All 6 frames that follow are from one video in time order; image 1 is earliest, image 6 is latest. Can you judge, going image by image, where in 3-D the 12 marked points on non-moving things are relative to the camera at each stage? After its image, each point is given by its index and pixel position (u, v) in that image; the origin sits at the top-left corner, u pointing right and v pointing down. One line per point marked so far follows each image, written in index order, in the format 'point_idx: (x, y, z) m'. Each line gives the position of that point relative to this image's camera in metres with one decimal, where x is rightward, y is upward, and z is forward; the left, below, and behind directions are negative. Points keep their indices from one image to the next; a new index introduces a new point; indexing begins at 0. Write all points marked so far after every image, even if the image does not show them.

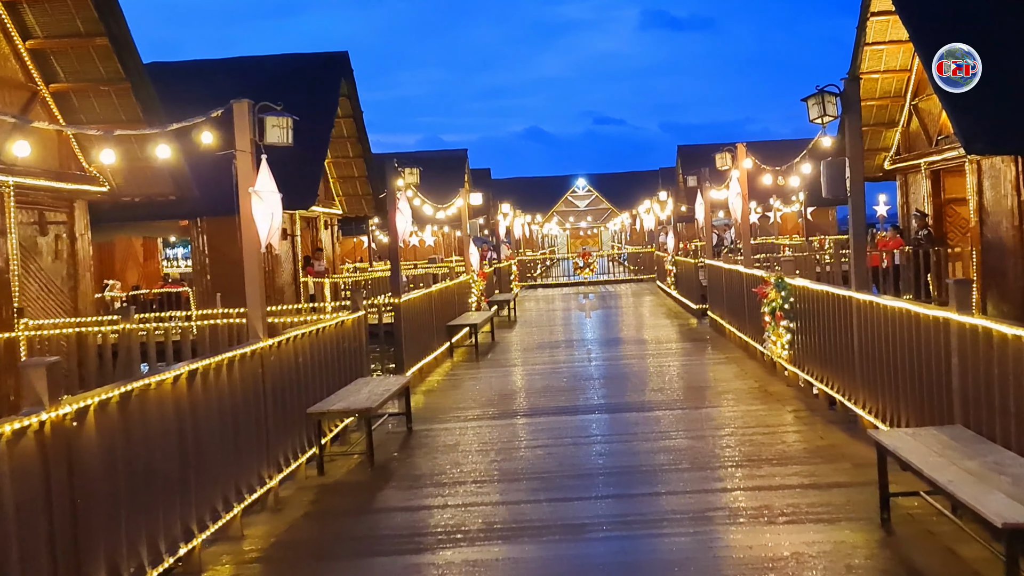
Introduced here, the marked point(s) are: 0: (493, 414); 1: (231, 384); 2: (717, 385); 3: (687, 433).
0: (-0.2, -1.1, +8.4) m
1: (-1.5, -0.5, +5.2) m
2: (+2.0, -0.9, +9.1) m
3: (+1.3, -1.1, +7.0) m
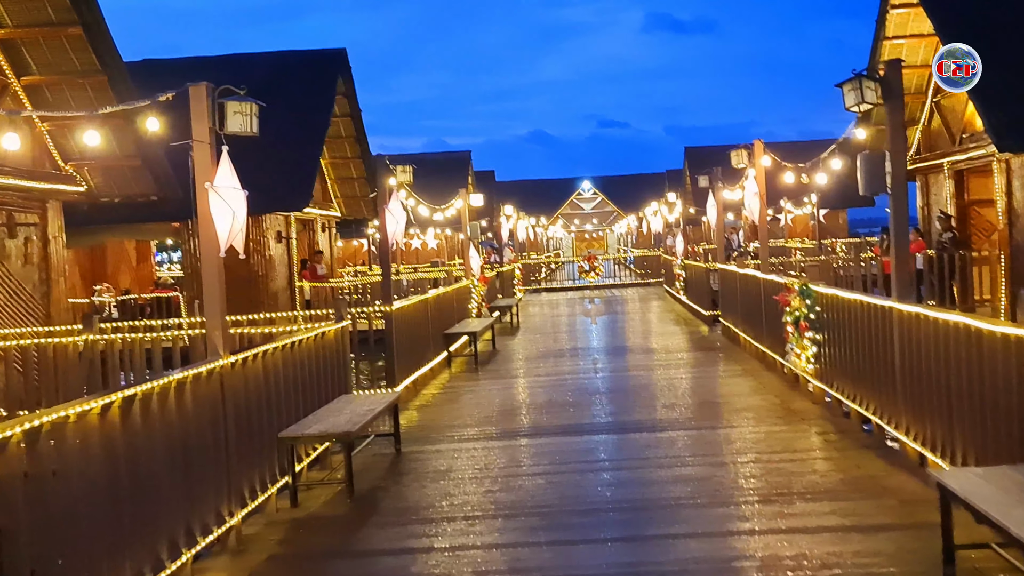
0: (-0.2, -1.2, +7.6) m
1: (-1.6, -0.6, +4.5) m
2: (+2.0, -1.0, +8.4) m
3: (+1.3, -1.1, +6.3) m
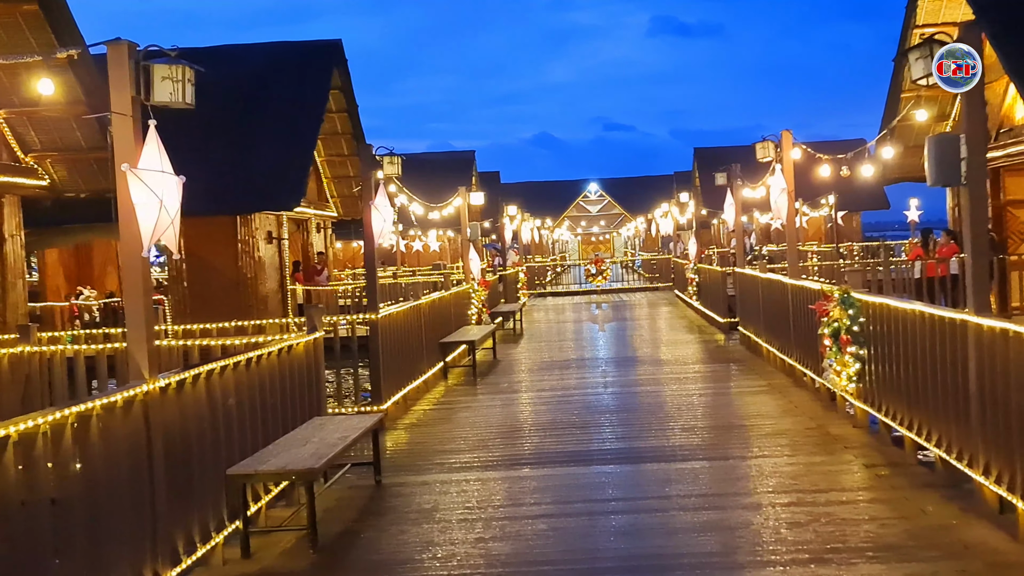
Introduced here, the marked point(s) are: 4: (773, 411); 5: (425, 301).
0: (-0.2, -1.2, +6.7) m
1: (-1.6, -0.6, +3.5) m
2: (+2.0, -1.1, +7.4) m
3: (+1.3, -1.2, +5.3) m
4: (+2.2, -1.0, +7.9) m
5: (-1.0, -0.1, +10.3) m
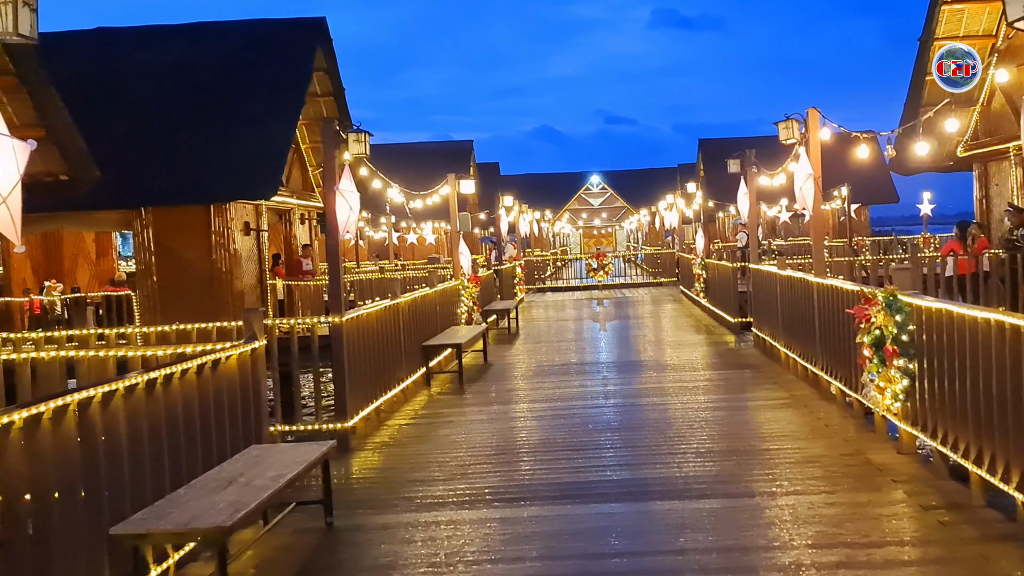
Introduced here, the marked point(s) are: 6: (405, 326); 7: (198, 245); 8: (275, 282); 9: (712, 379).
0: (-0.3, -1.2, +5.6) m
1: (-1.7, -0.6, +2.4) m
2: (+1.9, -1.1, +6.3) m
3: (+1.2, -1.2, +4.2) m
4: (+2.1, -1.0, +6.8) m
5: (-1.1, -0.1, +9.2) m
6: (-1.1, -0.4, +9.3) m
7: (-5.0, +0.7, +15.0) m
8: (-4.3, +0.1, +16.9) m
9: (+2.0, -0.9, +9.5) m
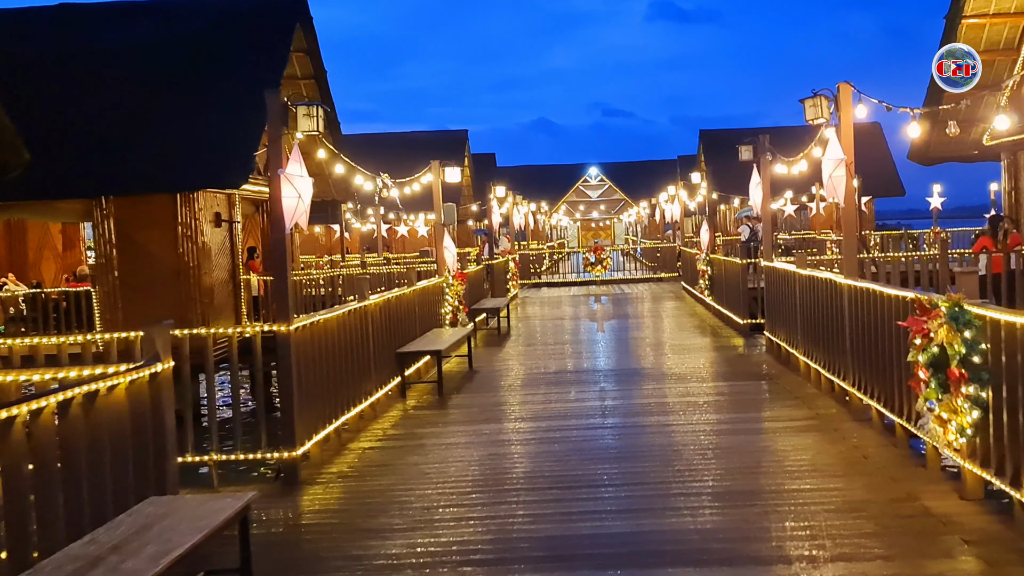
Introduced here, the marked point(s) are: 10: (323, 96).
0: (-0.4, -1.3, +4.5) m
1: (-1.8, -0.7, +1.3) m
2: (+1.7, -1.1, +5.2) m
3: (+1.0, -1.3, +3.1) m
4: (+1.9, -1.1, +5.7) m
5: (-1.2, -0.1, +8.1) m
6: (-1.2, -0.4, +8.2) m
7: (-5.1, +0.7, +13.9) m
8: (-4.4, +0.2, +15.8) m
9: (+1.9, -0.9, +8.4) m
10: (-3.6, +3.7, +18.0) m
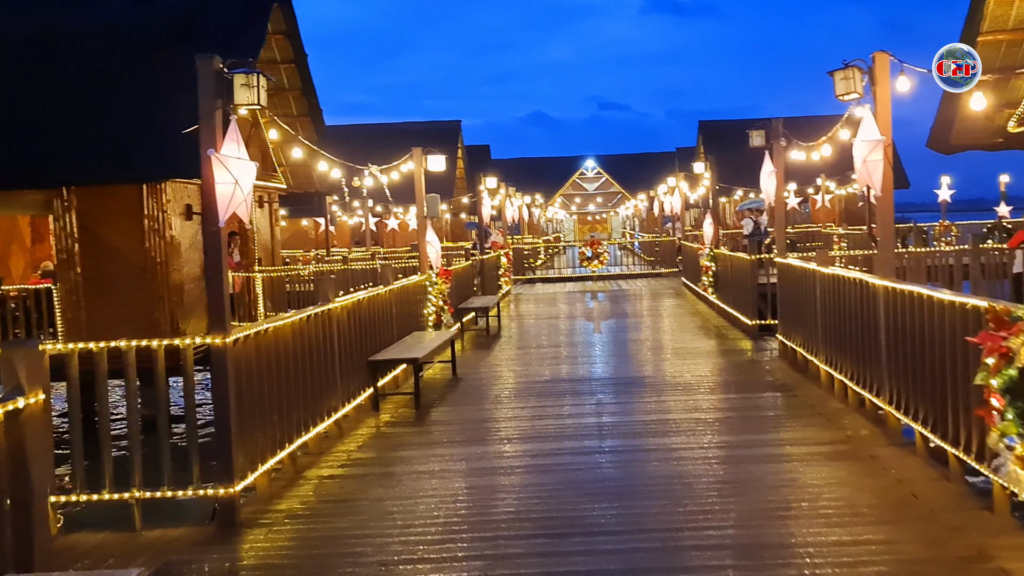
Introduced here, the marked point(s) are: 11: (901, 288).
0: (-0.5, -1.3, +3.6) m
1: (-1.9, -0.7, +0.4) m
2: (+1.6, -1.1, +4.3) m
3: (+0.9, -1.3, +2.2) m
4: (+1.8, -1.1, +4.7) m
5: (-1.3, -0.1, +7.1) m
6: (-1.3, -0.4, +7.2) m
7: (-5.3, +0.8, +12.9) m
8: (-4.6, +0.2, +14.8) m
9: (+1.8, -0.9, +7.5) m
10: (-3.8, +3.7, +17.0) m
11: (+2.4, 0.0, +5.8) m
